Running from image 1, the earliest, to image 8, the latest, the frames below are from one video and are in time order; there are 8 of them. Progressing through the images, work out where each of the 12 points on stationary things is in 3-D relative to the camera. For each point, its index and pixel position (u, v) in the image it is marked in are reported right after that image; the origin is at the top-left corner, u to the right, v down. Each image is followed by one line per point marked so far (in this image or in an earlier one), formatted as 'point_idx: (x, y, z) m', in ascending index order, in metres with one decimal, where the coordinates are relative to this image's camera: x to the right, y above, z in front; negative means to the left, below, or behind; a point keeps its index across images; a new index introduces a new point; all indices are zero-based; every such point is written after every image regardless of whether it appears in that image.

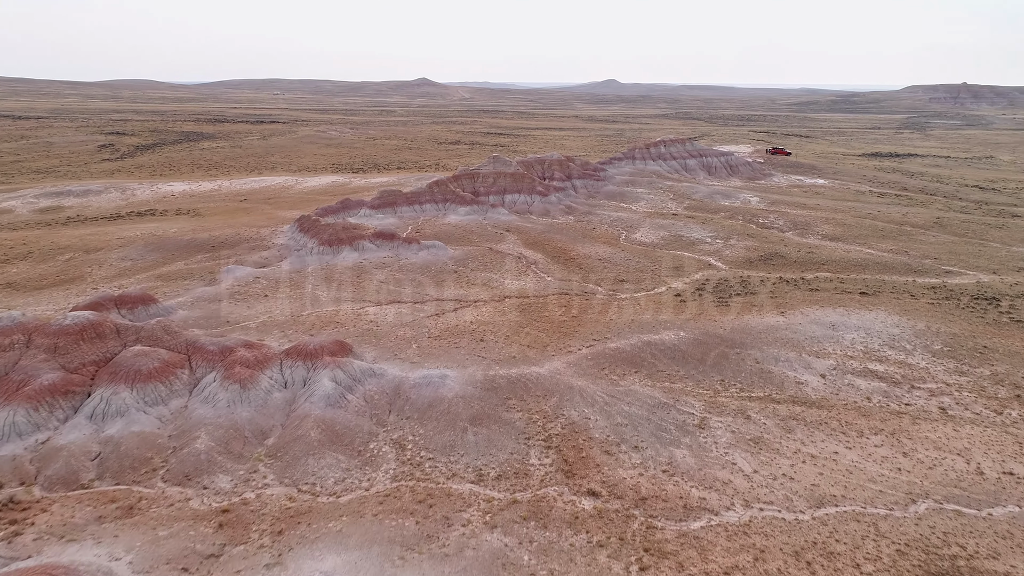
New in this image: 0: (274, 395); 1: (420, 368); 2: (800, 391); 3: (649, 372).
0: (-5.1, -2.3, +15.5) m
1: (-2.2, -2.0, +17.4) m
2: (+7.2, -2.6, +17.9) m
3: (+3.5, -2.1, +18.2) m
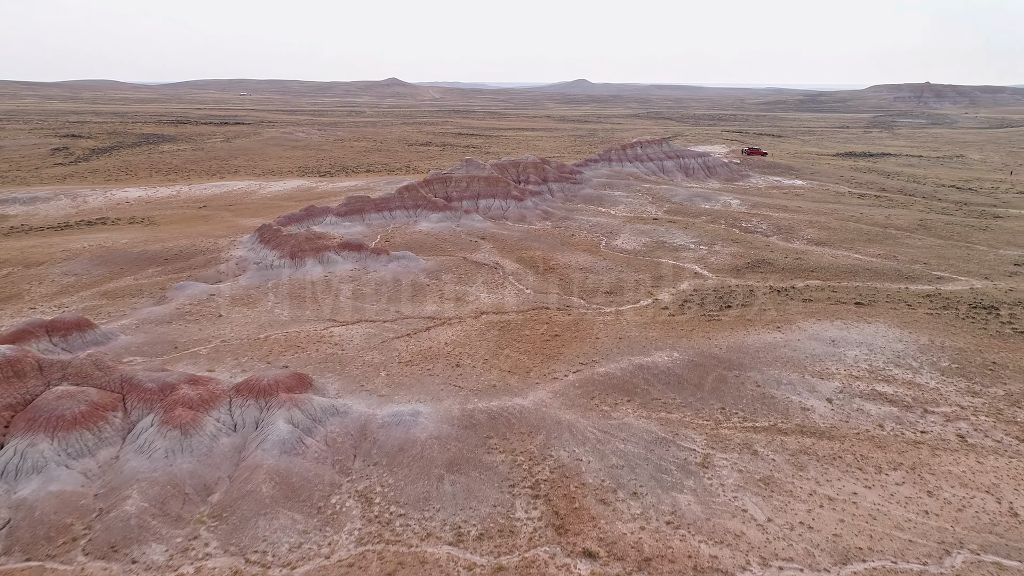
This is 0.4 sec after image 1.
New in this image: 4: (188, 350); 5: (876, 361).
0: (-5.5, -2.9, +13.5) m
1: (-2.7, -2.5, +15.5) m
2: (+6.7, -3.0, +16.4) m
3: (+3.0, -2.6, +16.6) m
4: (-8.7, -1.7, +19.4) m
5: (+10.0, -2.0, +19.8) m
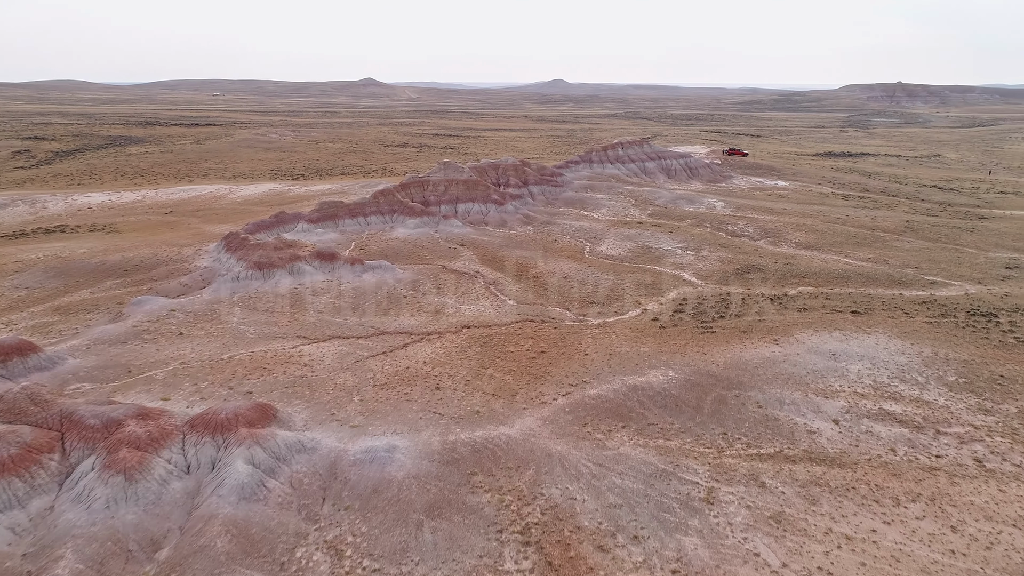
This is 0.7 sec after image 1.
0: (-5.7, -3.3, +12.0) m
1: (-2.9, -2.9, +14.1) m
2: (+6.4, -3.3, +15.3) m
3: (+2.7, -2.9, +15.3) m
4: (-9.1, -2.2, +17.8) m
5: (+9.6, -2.3, +18.8) m
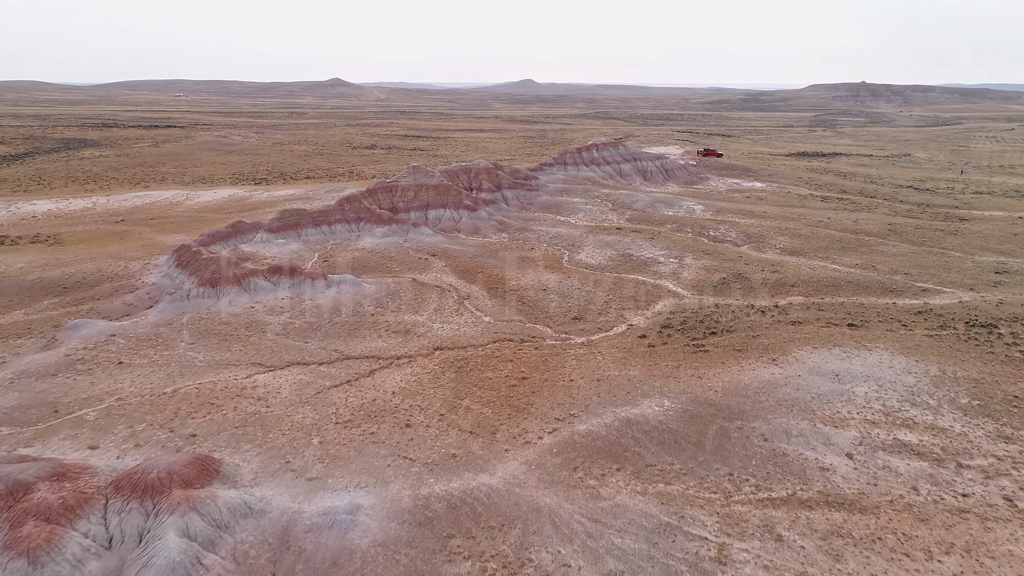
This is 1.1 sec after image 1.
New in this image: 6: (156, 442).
0: (-5.9, -3.9, +10.0) m
1: (-3.3, -3.5, +12.2) m
2: (+6.1, -3.7, +13.7) m
3: (+2.3, -3.4, +13.6) m
4: (-9.6, -2.8, +15.6) m
5: (+9.1, -2.7, +17.4) m
6: (-7.1, -3.1, +14.4) m
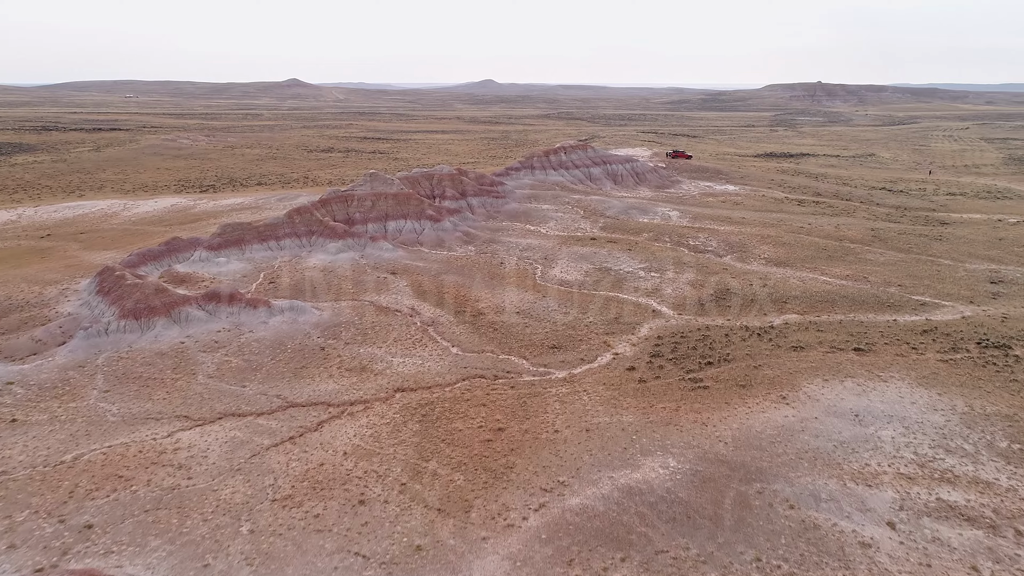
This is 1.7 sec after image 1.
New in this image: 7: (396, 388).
0: (-6.0, -4.7, +7.0) m
1: (-3.5, -4.3, +9.4) m
2: (+5.7, -4.4, +11.4) m
3: (+2.0, -4.1, +11.1) m
4: (-10.0, -3.7, +12.5) m
5: (+8.6, -3.3, +15.1) m
6: (-7.5, -4.0, +11.3) m
7: (-2.9, -2.5, +17.9) m
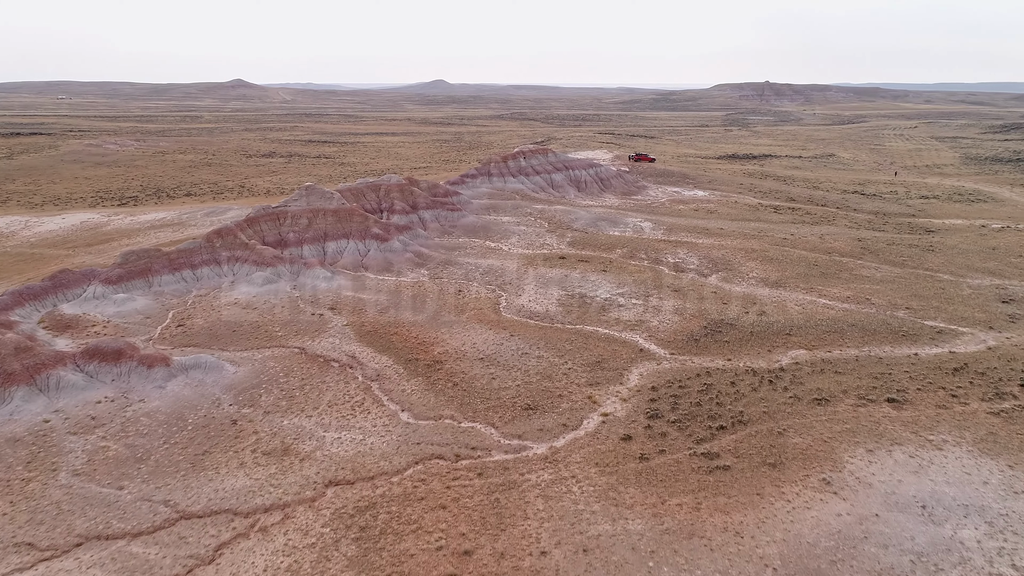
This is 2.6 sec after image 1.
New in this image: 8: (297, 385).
0: (-5.9, -6.0, +2.6) m
1: (-3.5, -5.5, +5.1) m
2: (+5.6, -5.4, +7.7) m
3: (+1.9, -5.2, +7.1) m
4: (-10.2, -5.0, +7.8) m
5: (+8.1, -4.3, +11.6) m
6: (-7.6, -5.3, +6.8) m
7: (-3.5, -3.7, +13.7) m
8: (-5.3, -2.4, +17.9) m
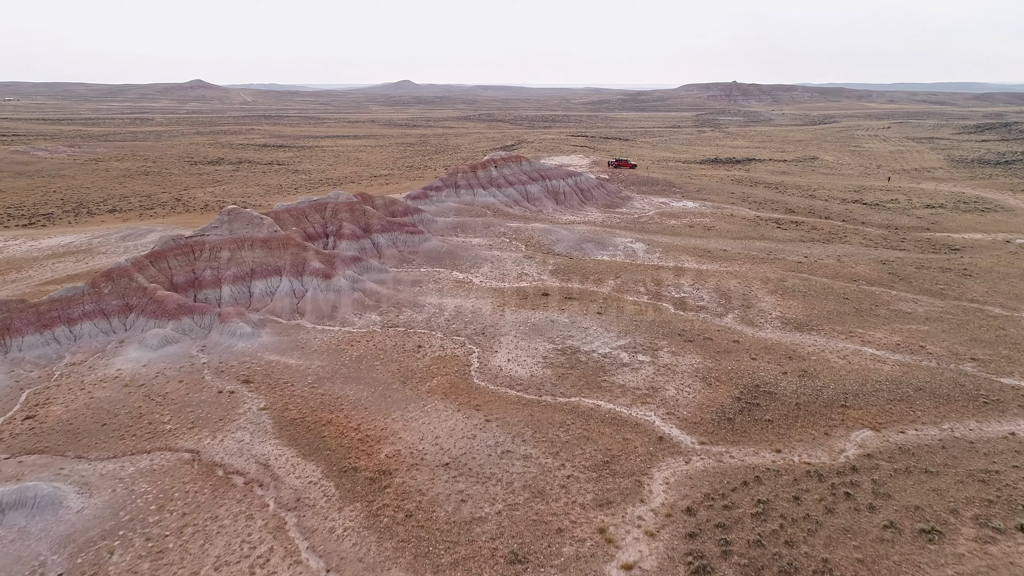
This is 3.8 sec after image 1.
0: (-5.6, -7.6, -3.1) m
1: (-3.3, -7.0, -0.5) m
2: (+5.6, -6.9, +2.4) m
3: (+2.0, -6.7, +1.7) m
4: (-10.1, -6.7, +1.9) m
5: (+8.0, -5.7, +6.5) m
6: (-7.5, -6.9, +1.0) m
7: (-3.7, -5.3, +8.1) m
8: (-5.7, -4.0, +12.2) m
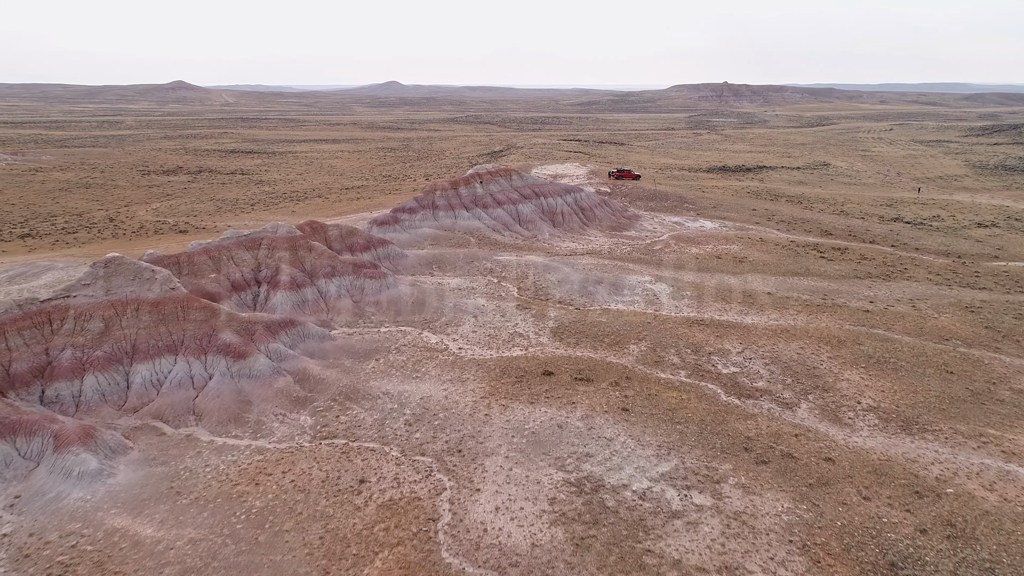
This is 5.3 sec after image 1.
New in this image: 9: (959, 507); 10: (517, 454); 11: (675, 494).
0: (-5.4, -9.5, -10.1) m
1: (-3.2, -9.0, -7.5) m
2: (+5.8, -8.8, -4.4) m
3: (+2.1, -8.7, -5.1) m
4: (-10.0, -8.7, -5.2) m
5: (+8.1, -7.6, -0.3) m
6: (-7.4, -8.9, -6.0) m
7: (-3.7, -7.2, +1.1) m
8: (-5.8, -6.0, +5.2) m
9: (+8.3, -4.0, +13.3) m
10: (+0.1, -3.4, +14.5) m
11: (+3.0, -3.8, +13.4) m
